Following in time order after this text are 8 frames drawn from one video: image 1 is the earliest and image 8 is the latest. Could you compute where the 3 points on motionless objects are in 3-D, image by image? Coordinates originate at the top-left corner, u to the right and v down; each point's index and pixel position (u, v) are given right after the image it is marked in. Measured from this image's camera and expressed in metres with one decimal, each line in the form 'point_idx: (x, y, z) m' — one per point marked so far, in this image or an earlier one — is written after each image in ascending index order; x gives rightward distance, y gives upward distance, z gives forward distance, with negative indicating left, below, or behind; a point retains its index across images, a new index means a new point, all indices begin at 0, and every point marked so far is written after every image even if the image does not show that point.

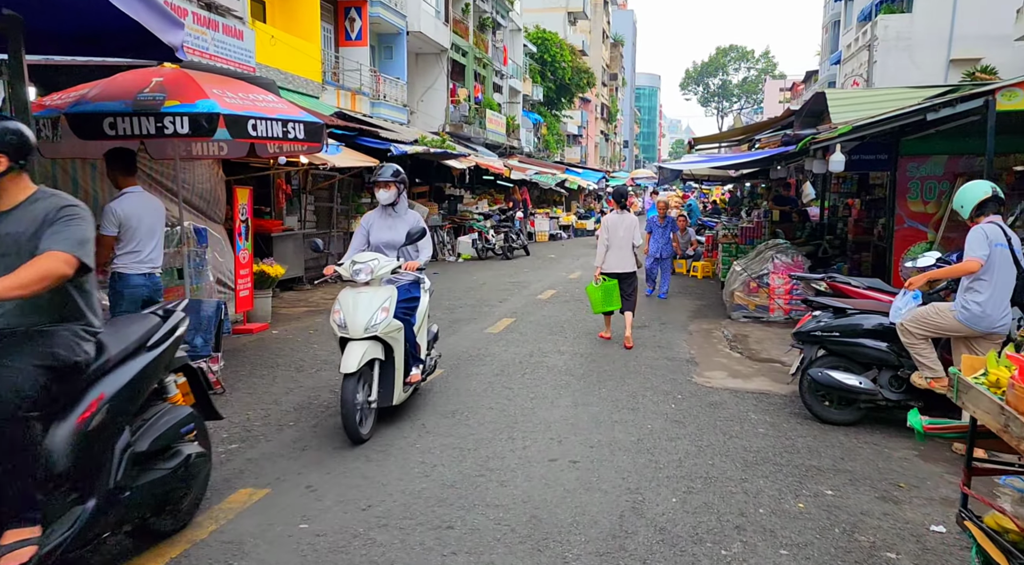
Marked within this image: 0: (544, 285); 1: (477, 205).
0: (+0.5, 0.0, +11.4) m
1: (-0.9, +2.0, +19.1) m
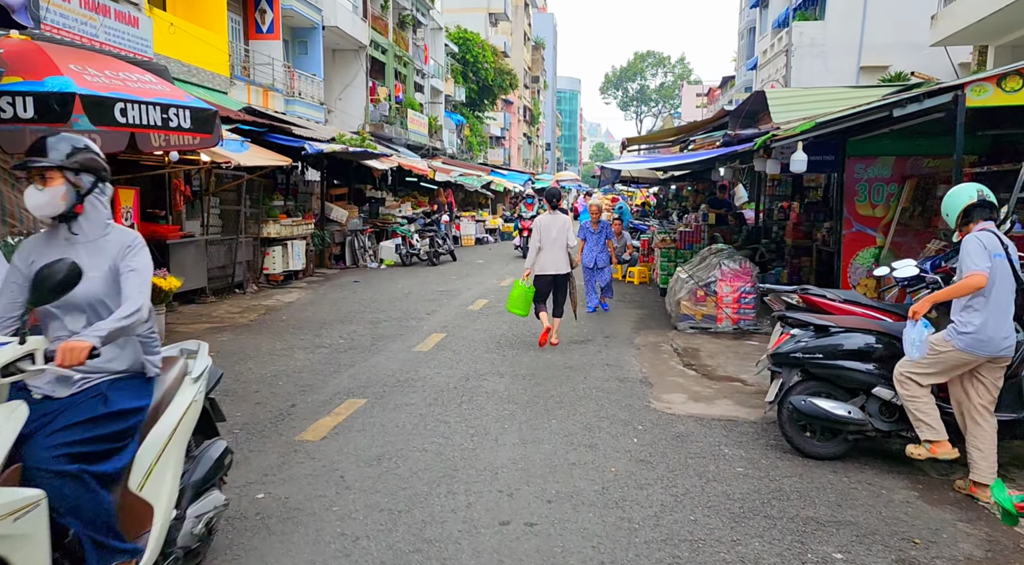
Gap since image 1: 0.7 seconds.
0: (-0.6, -0.2, +10.7) m
1: (-2.9, +1.9, +18.2) m
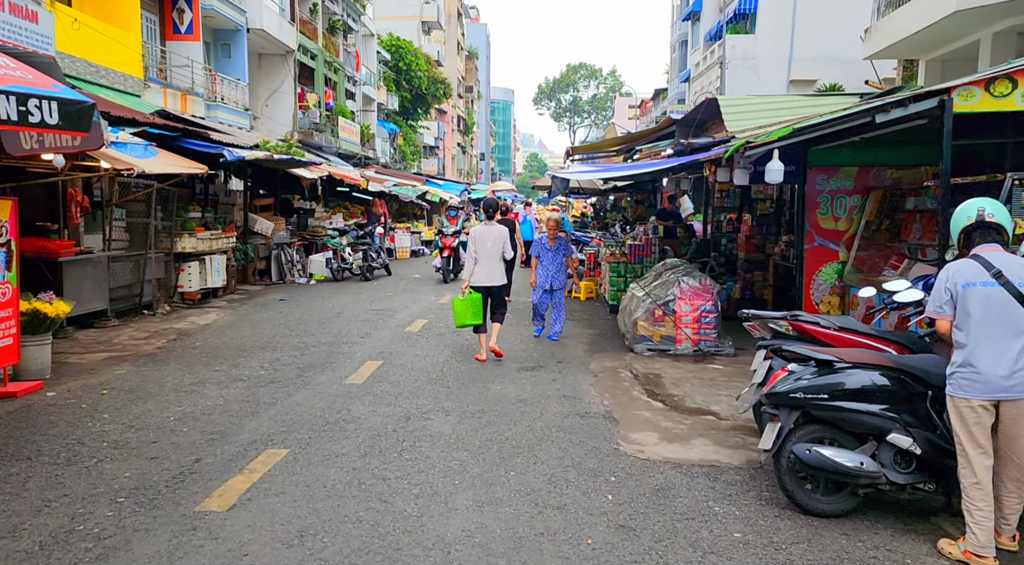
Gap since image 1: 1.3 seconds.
0: (-1.4, -0.4, +9.9) m
1: (-4.4, +1.5, +17.2) m
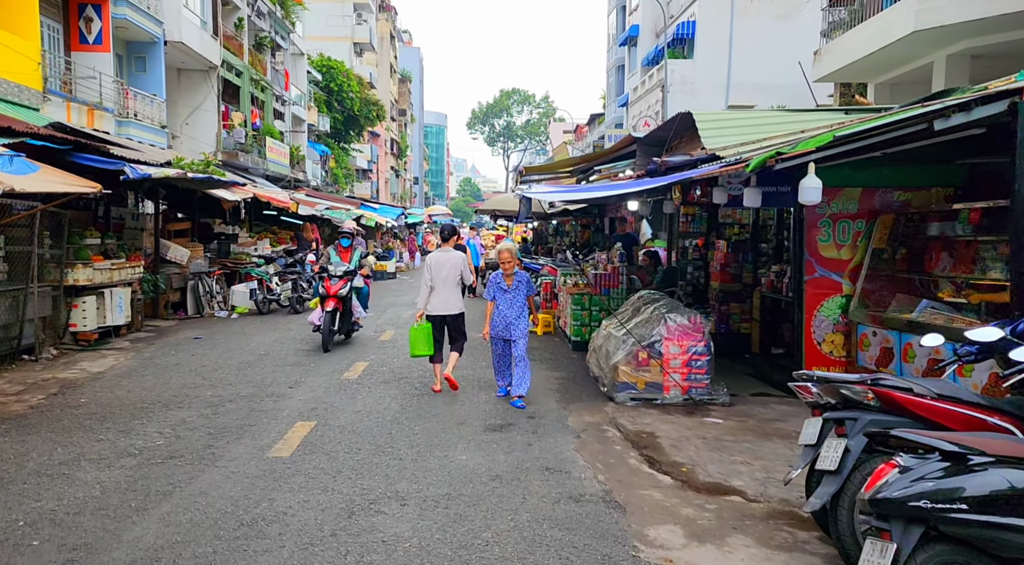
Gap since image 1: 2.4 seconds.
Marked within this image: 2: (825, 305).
0: (-2.0, -0.9, +8.6) m
1: (-5.7, +0.8, +15.7) m
2: (+2.8, -0.2, +6.3) m
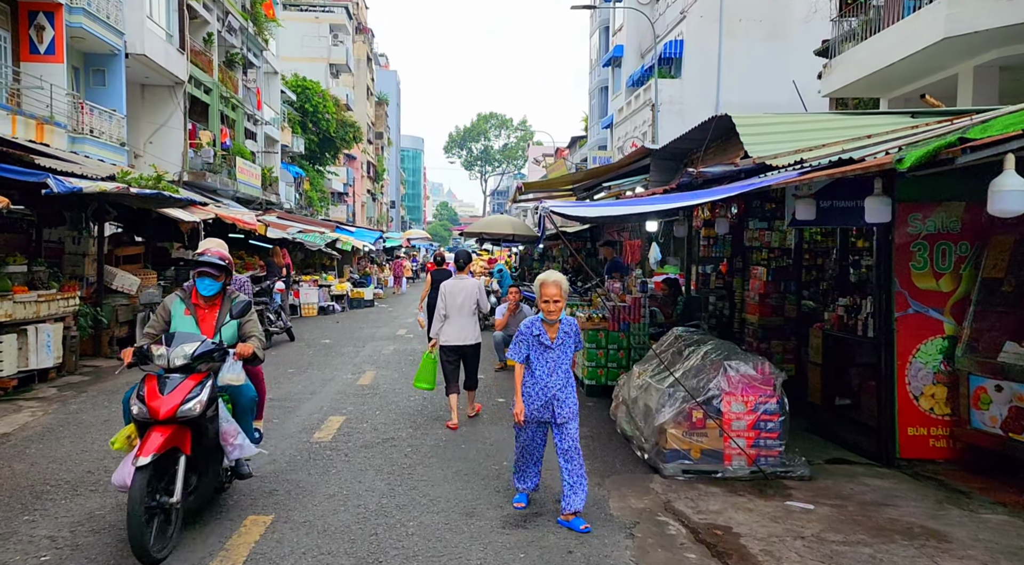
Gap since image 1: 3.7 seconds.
0: (-1.9, -1.2, +7.2) m
1: (-5.8, +0.2, +14.2) m
2: (+2.9, -0.5, +5.0) m
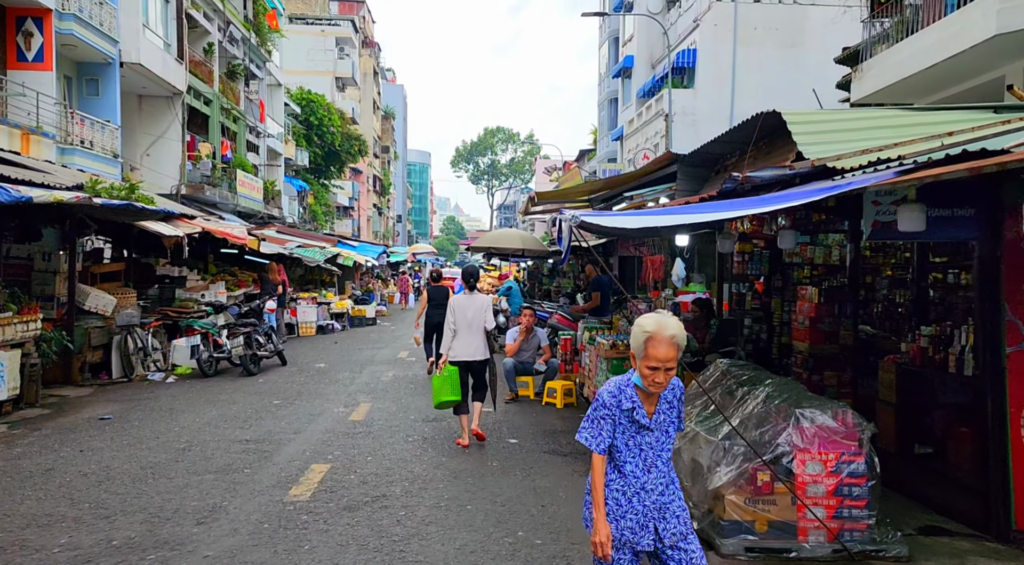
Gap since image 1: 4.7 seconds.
0: (-1.8, -1.4, +6.2) m
1: (-5.7, -0.2, +13.2) m
2: (+3.0, -0.6, +4.0) m
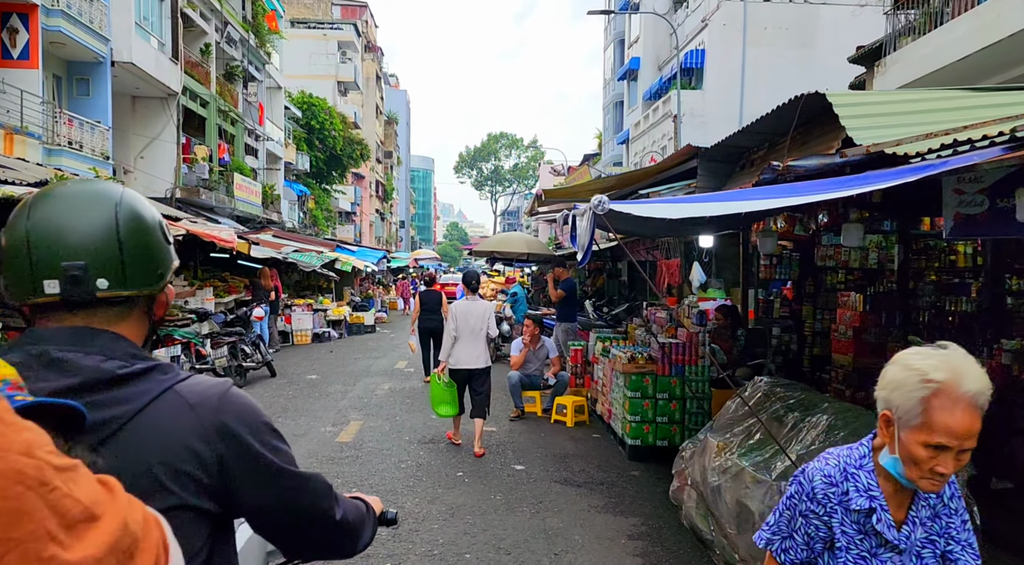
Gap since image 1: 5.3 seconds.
0: (-1.8, -1.5, +5.5) m
1: (-5.6, -0.3, +12.5) m
2: (+3.0, -0.6, +3.2) m
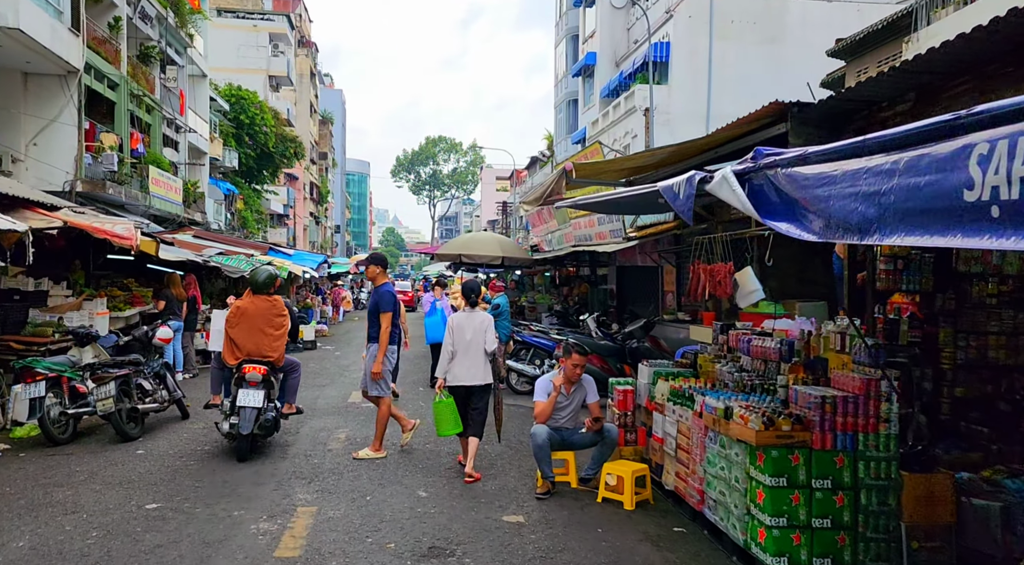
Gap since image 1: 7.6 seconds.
0: (-1.4, -1.6, +2.9) m
1: (-5.8, -0.4, +9.6) m
2: (+3.6, -0.7, +1.1) m
